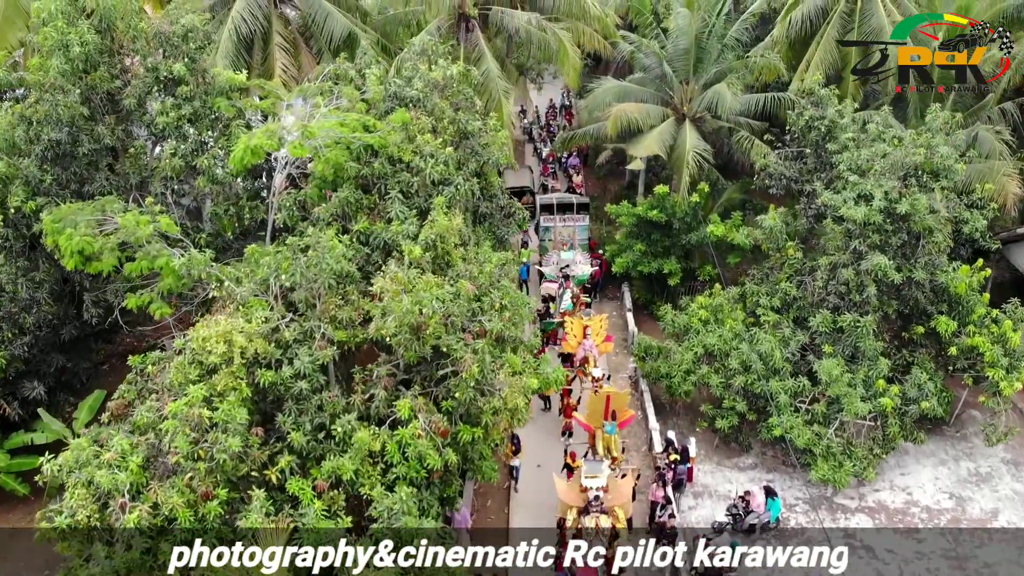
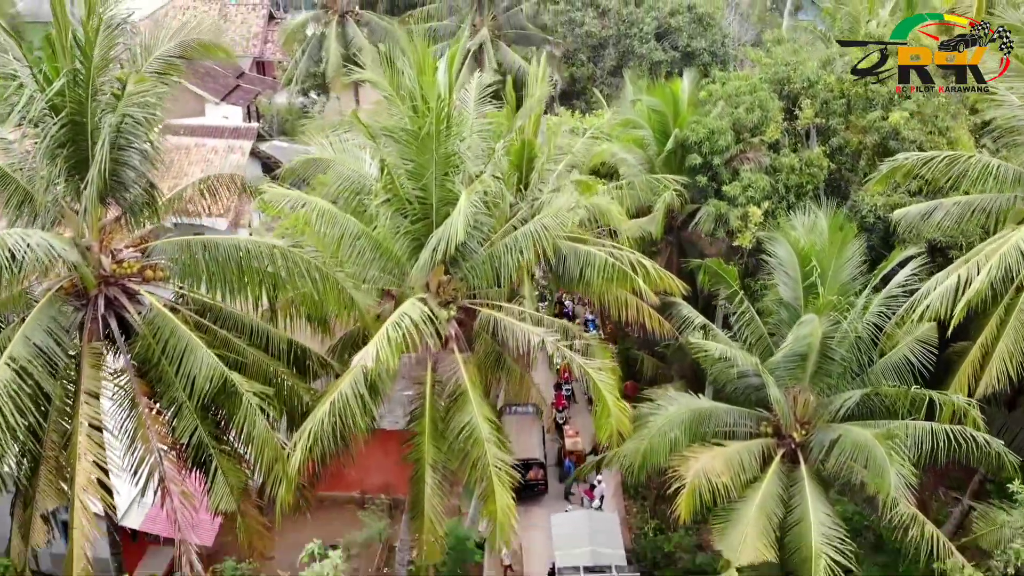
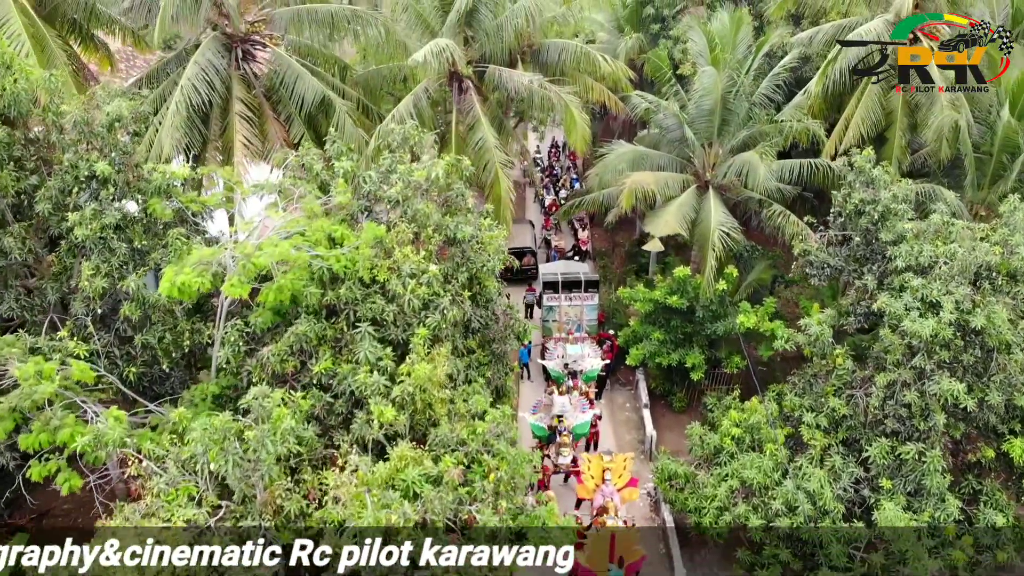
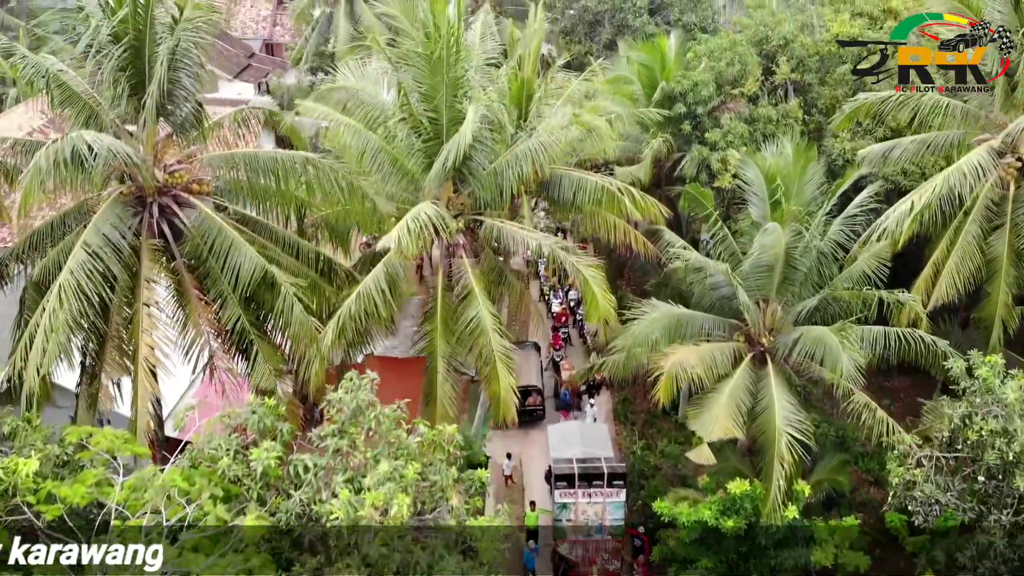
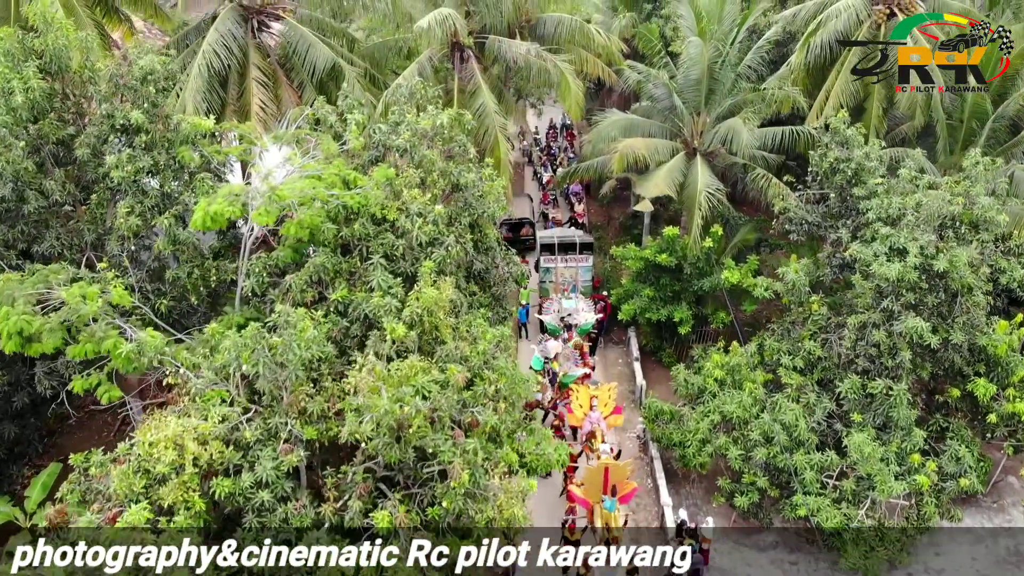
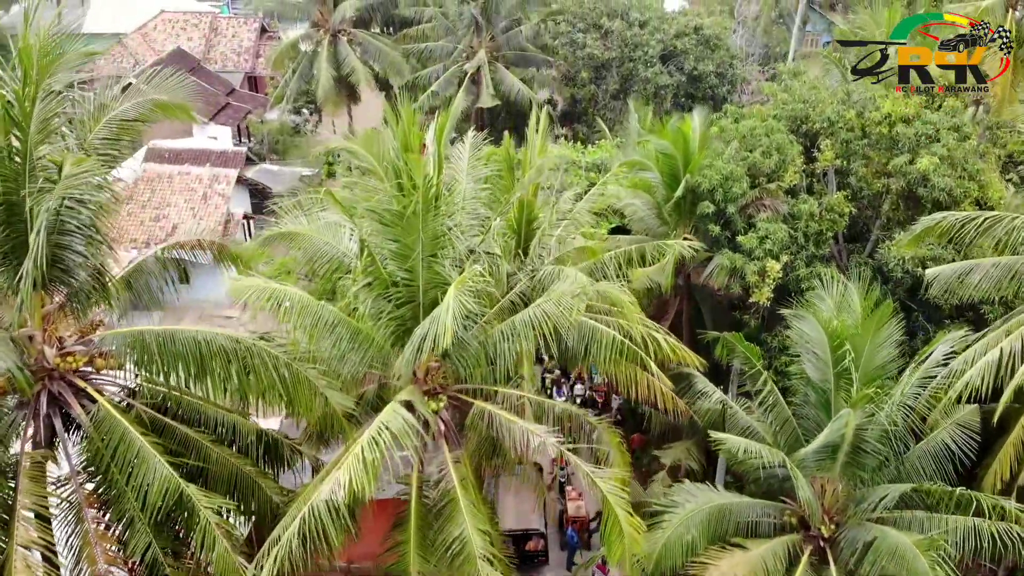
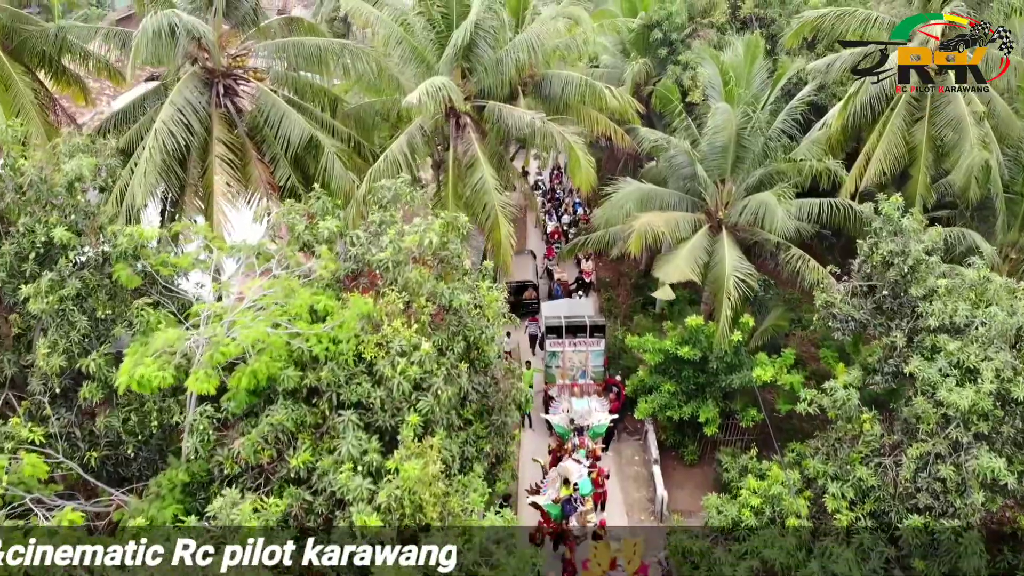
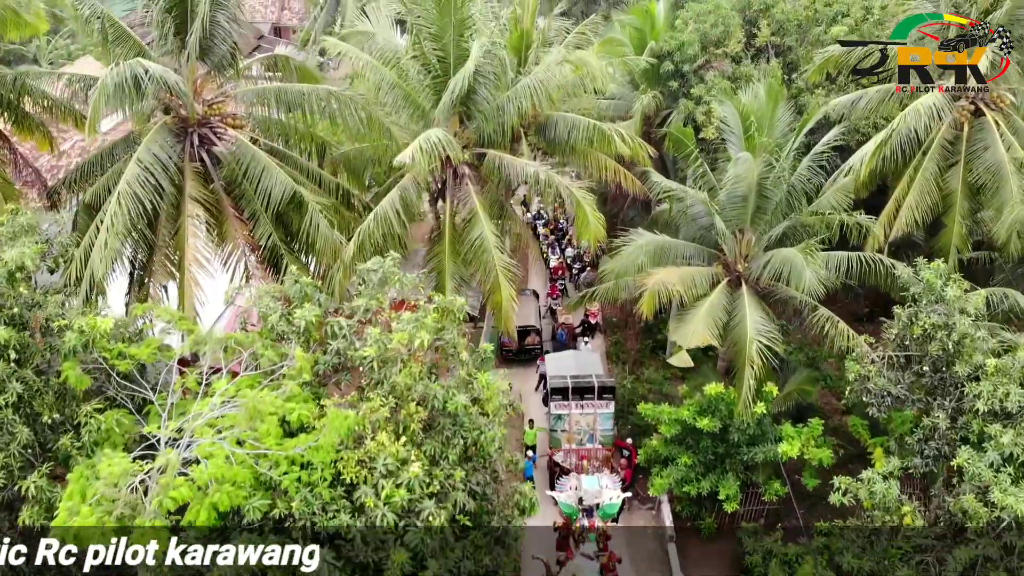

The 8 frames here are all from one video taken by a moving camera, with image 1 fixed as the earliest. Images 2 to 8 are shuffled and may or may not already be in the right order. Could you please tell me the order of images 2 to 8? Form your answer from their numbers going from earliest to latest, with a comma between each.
5, 3, 7, 8, 4, 2, 6
